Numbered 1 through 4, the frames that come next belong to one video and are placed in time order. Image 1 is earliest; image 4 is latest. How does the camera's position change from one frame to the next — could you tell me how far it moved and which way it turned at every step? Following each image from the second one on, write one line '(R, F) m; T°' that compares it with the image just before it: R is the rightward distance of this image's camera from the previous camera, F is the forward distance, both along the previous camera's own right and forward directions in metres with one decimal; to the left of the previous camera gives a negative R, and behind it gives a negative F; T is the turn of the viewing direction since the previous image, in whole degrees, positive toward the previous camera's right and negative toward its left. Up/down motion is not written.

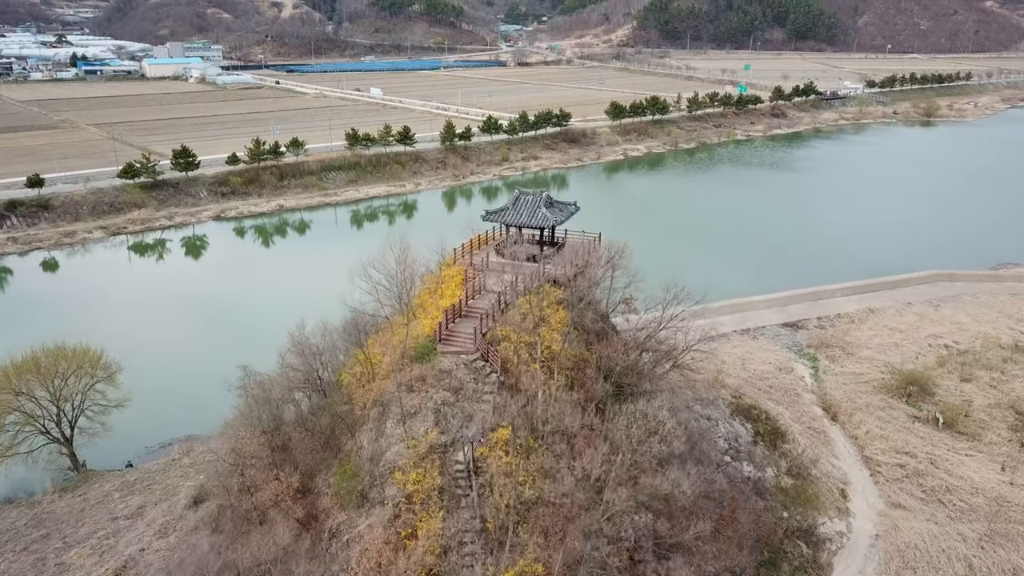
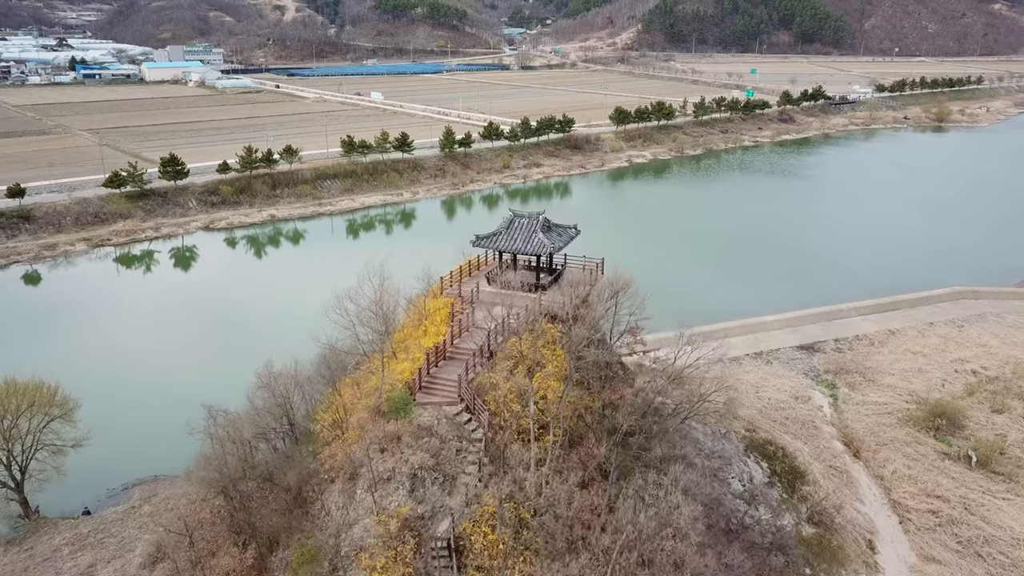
(+0.2, +1.2) m; 0°
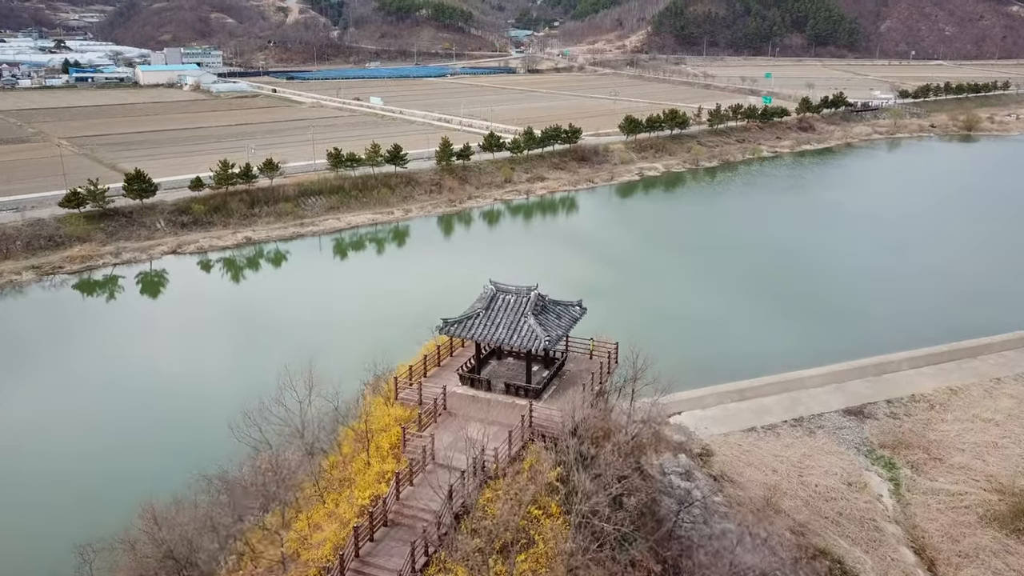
(+0.3, +3.0) m; -1°
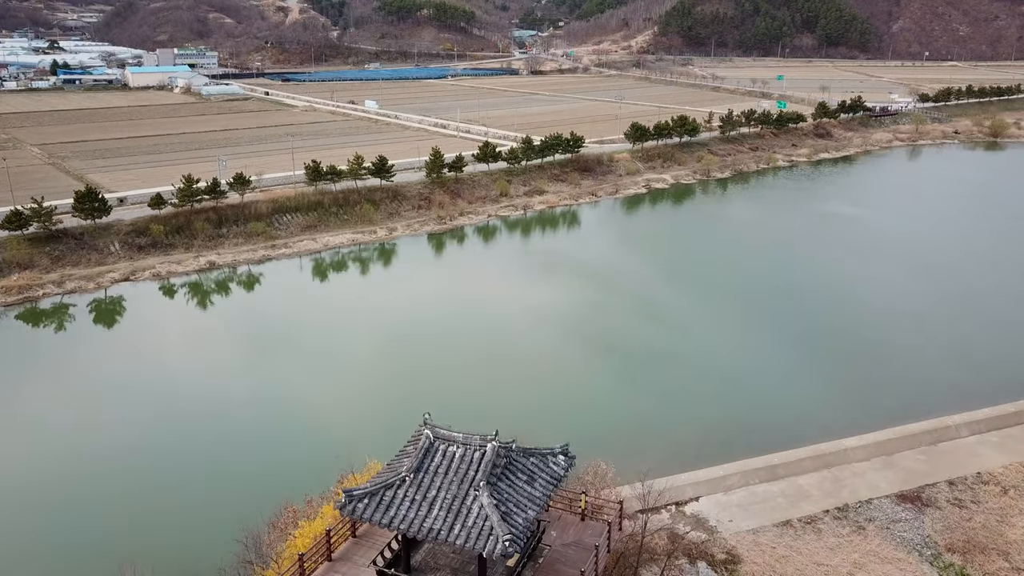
(+0.5, +3.0) m; 0°
